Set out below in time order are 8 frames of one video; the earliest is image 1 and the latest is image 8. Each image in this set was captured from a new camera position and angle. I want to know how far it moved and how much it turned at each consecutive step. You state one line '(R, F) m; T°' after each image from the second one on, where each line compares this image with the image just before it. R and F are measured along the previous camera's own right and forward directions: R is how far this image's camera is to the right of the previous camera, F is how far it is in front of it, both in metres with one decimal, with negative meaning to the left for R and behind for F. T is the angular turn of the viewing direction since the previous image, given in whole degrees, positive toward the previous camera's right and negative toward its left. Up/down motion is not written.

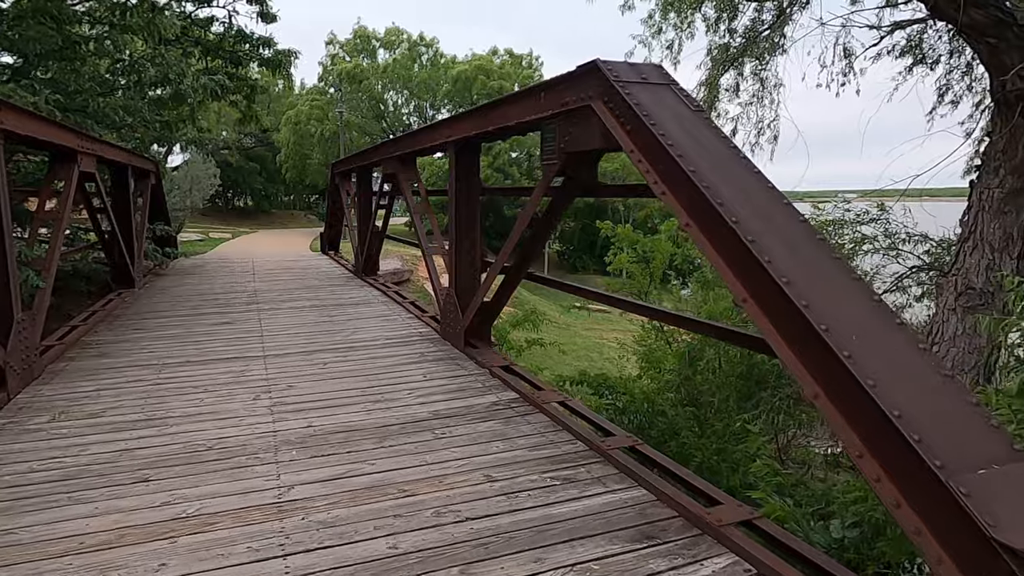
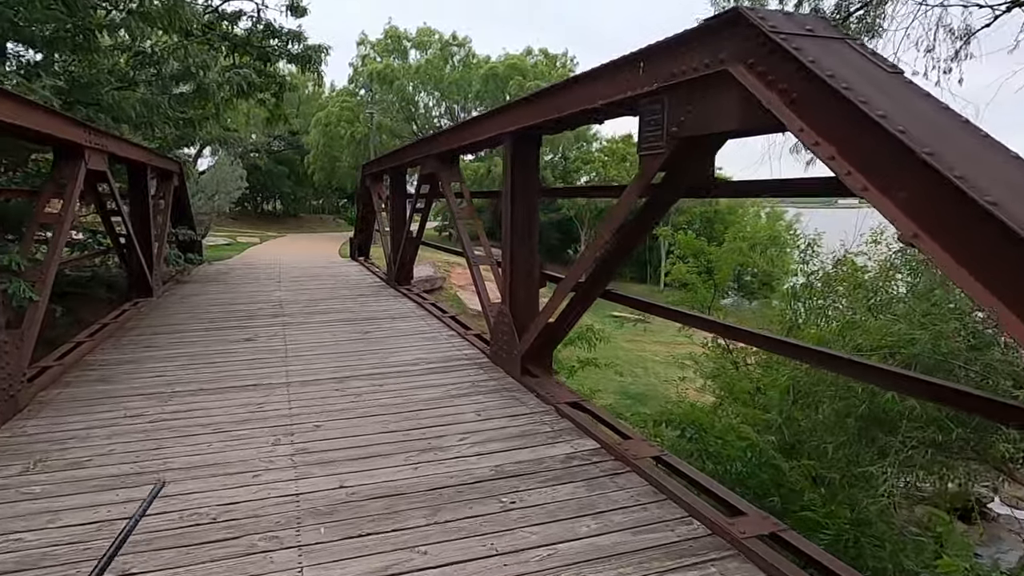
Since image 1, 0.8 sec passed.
(-0.2, +0.6) m; -2°
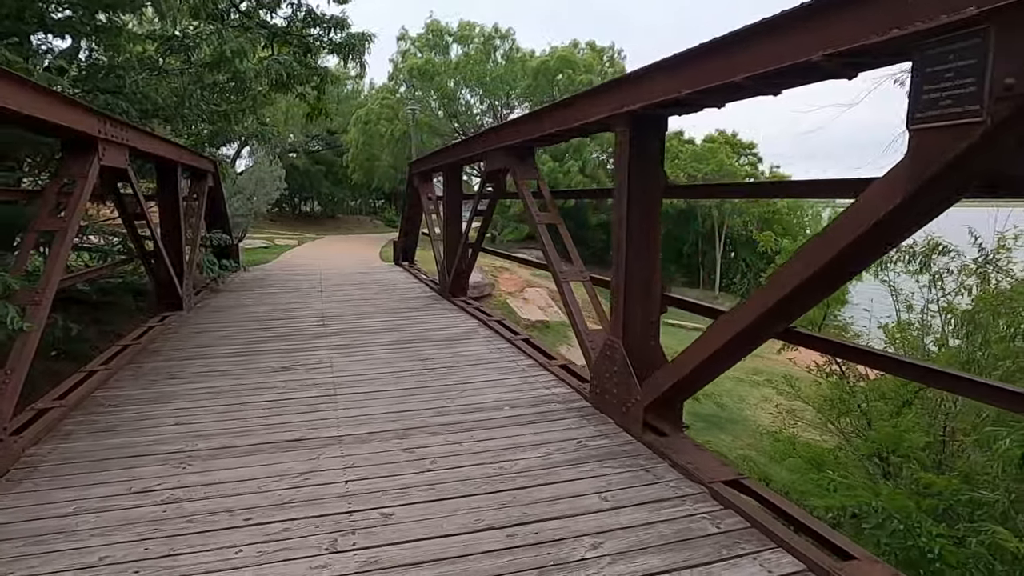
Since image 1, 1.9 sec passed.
(-0.3, +0.8) m; -3°
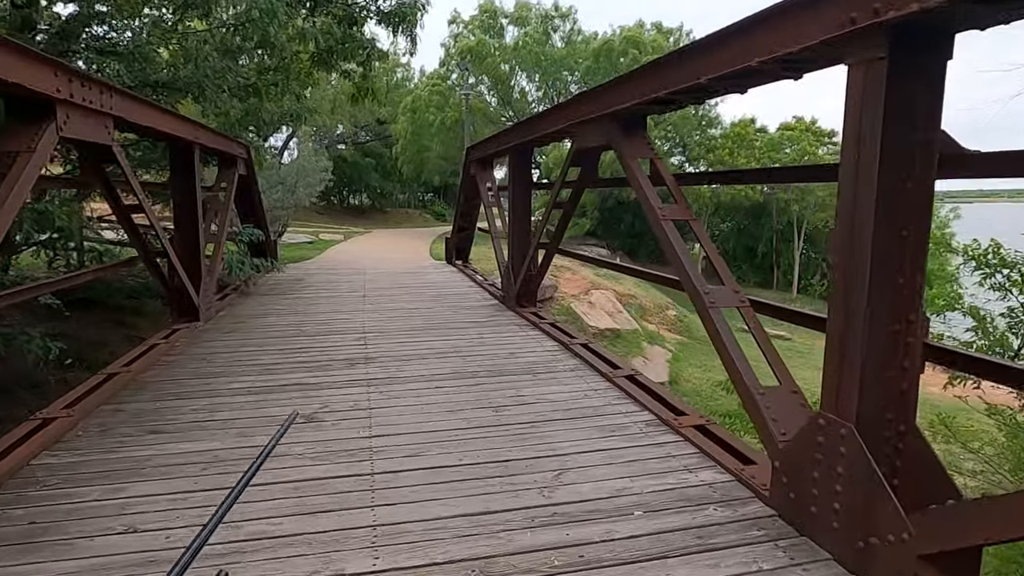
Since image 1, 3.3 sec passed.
(-0.3, +1.1) m; -4°
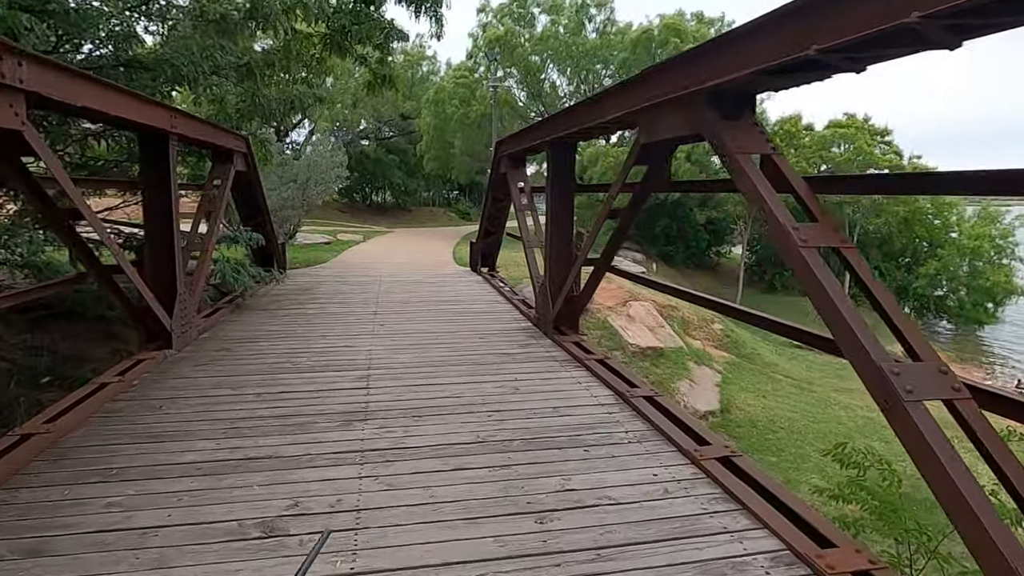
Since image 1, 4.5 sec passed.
(-0.1, +0.9) m; -2°
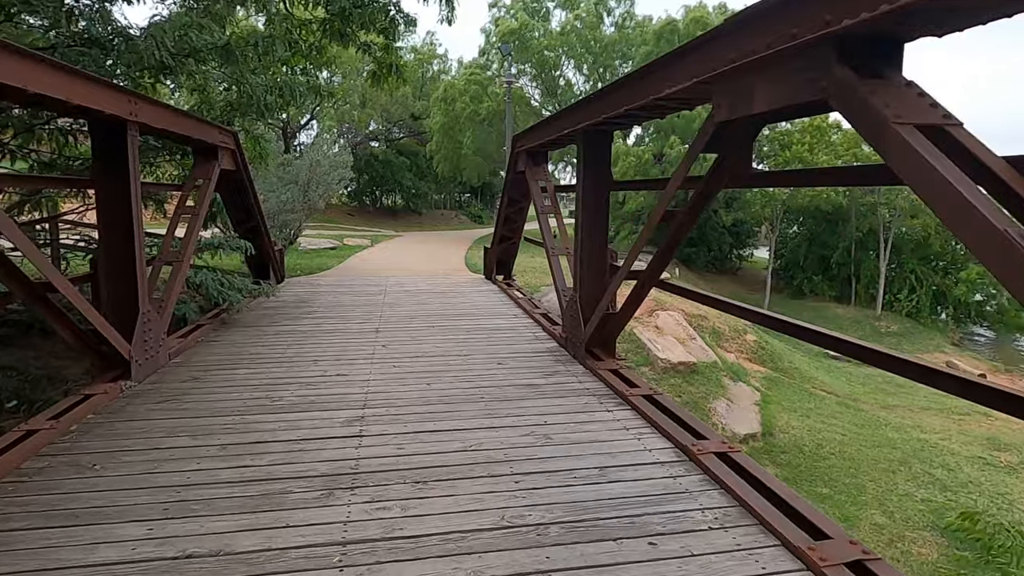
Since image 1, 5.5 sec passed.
(-0.1, +0.7) m; -1°
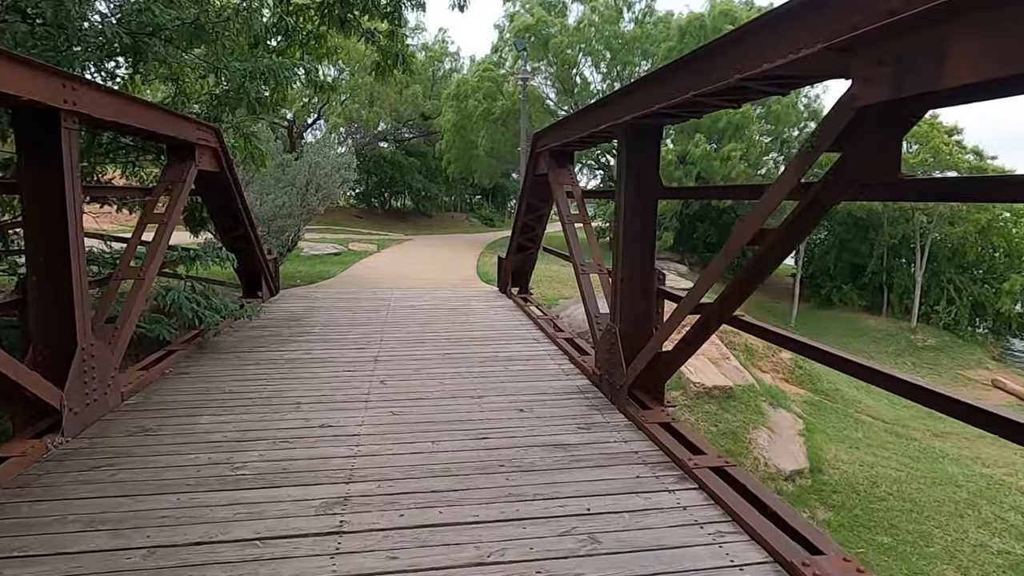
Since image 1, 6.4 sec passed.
(-0.1, +0.7) m; -1°
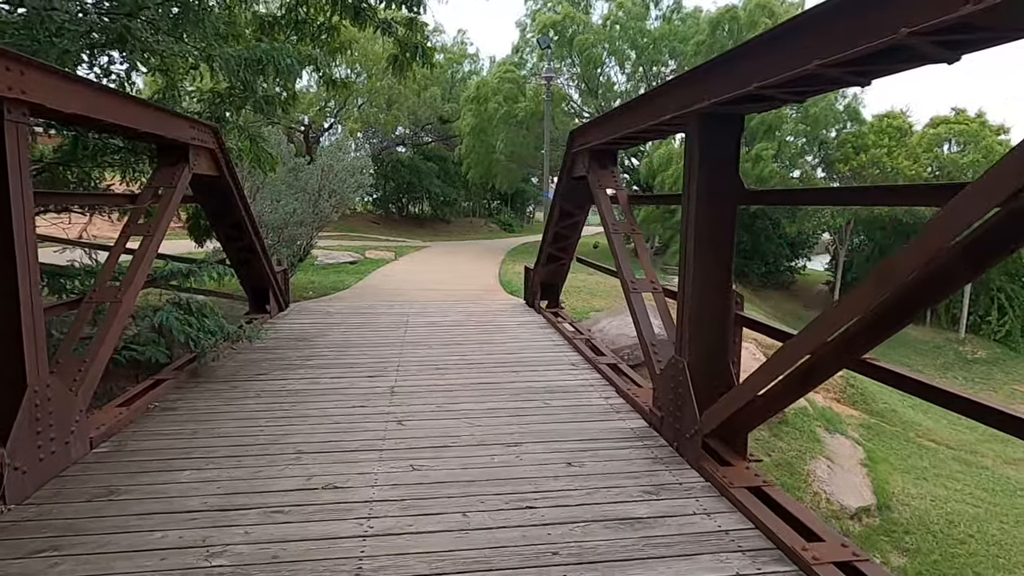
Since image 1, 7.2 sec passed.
(-0.1, +0.5) m; -1°
